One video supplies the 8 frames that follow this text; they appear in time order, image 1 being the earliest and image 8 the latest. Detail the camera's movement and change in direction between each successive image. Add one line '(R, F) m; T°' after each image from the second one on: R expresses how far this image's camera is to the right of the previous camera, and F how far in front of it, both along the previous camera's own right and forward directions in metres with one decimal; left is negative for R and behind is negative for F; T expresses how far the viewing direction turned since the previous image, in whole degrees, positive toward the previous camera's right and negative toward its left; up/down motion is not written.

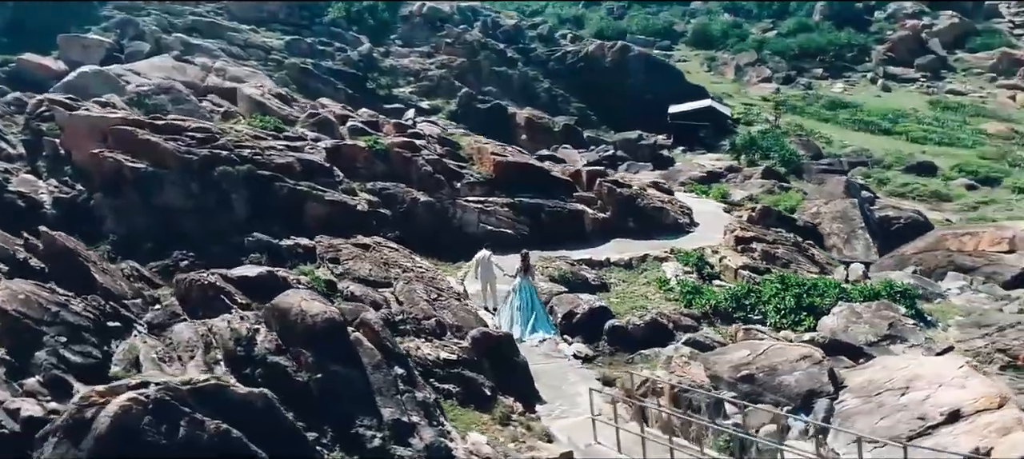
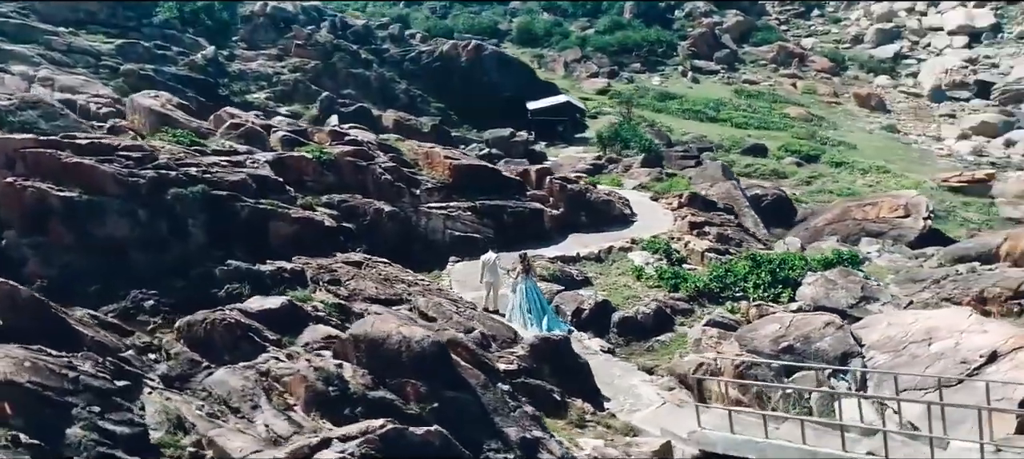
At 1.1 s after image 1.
(-3.7, +0.7) m; +16°
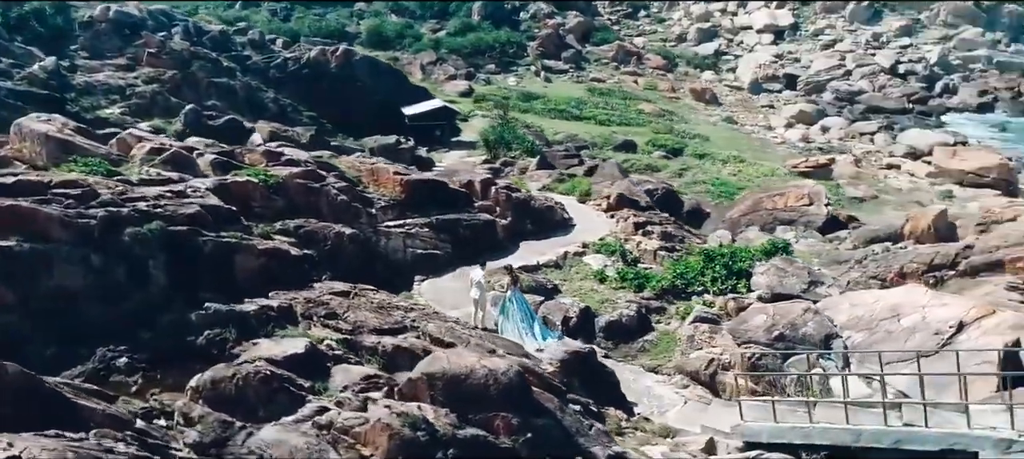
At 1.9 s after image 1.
(-2.9, +0.4) m; +13°
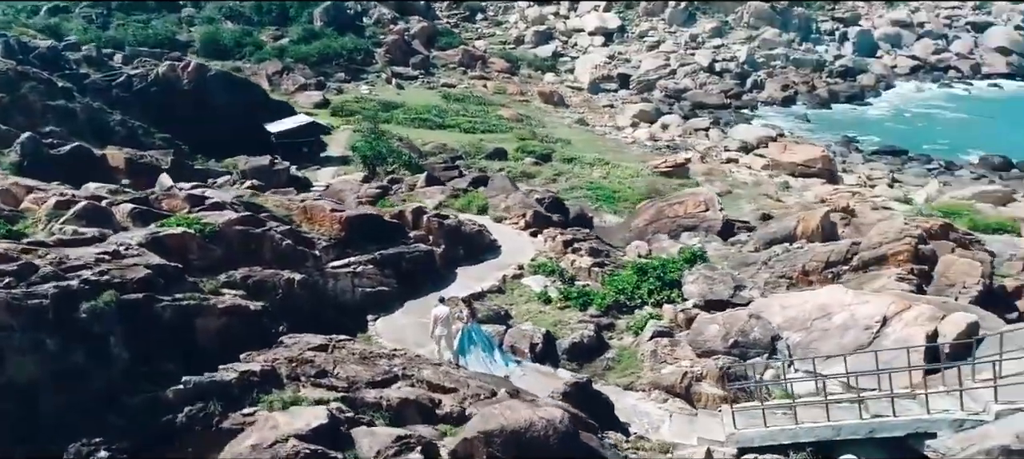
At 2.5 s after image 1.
(-2.5, +0.1) m; +13°
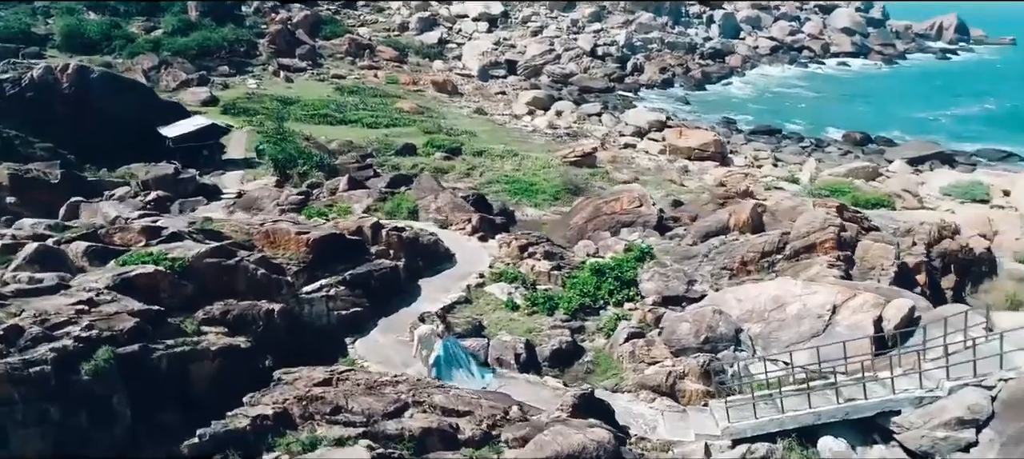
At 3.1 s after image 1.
(-2.0, -0.1) m; +10°
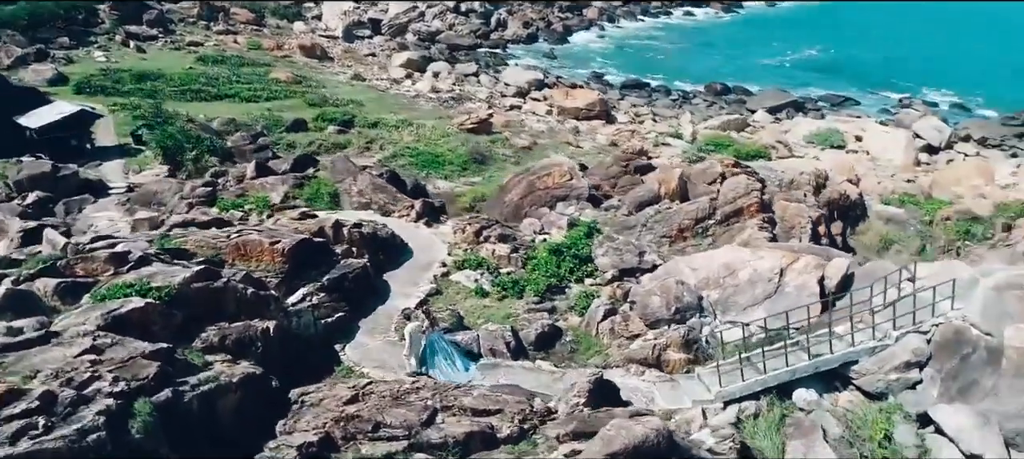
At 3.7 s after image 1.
(-2.6, -0.1) m; +11°
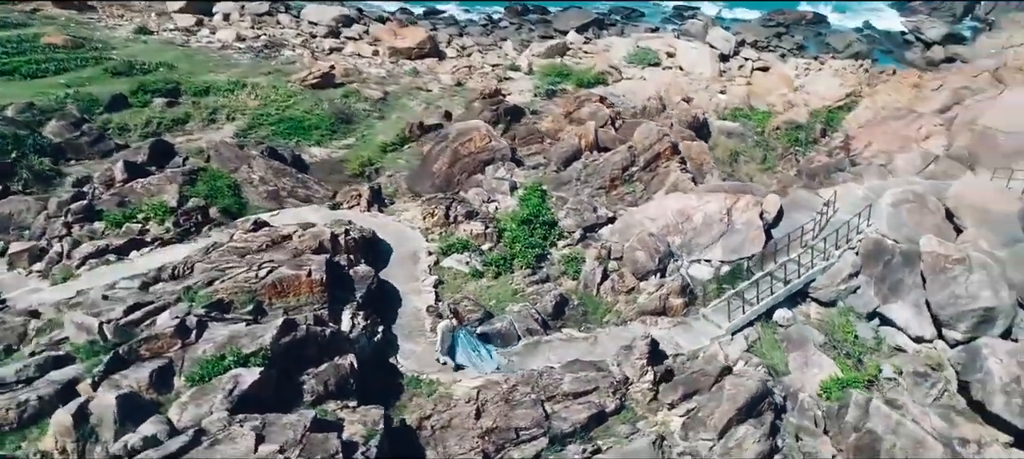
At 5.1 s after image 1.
(-5.5, -0.1) m; +18°
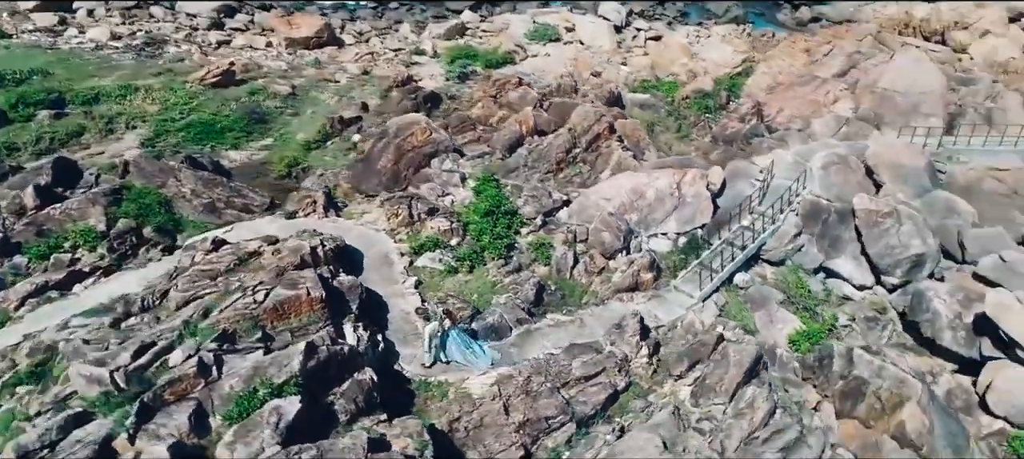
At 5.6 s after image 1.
(-2.4, -0.2) m; +9°
